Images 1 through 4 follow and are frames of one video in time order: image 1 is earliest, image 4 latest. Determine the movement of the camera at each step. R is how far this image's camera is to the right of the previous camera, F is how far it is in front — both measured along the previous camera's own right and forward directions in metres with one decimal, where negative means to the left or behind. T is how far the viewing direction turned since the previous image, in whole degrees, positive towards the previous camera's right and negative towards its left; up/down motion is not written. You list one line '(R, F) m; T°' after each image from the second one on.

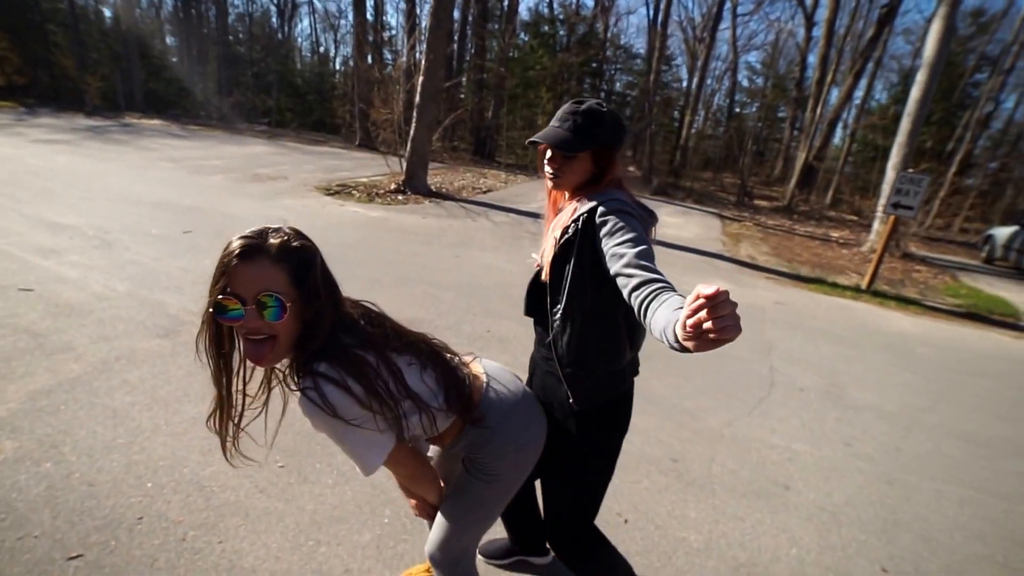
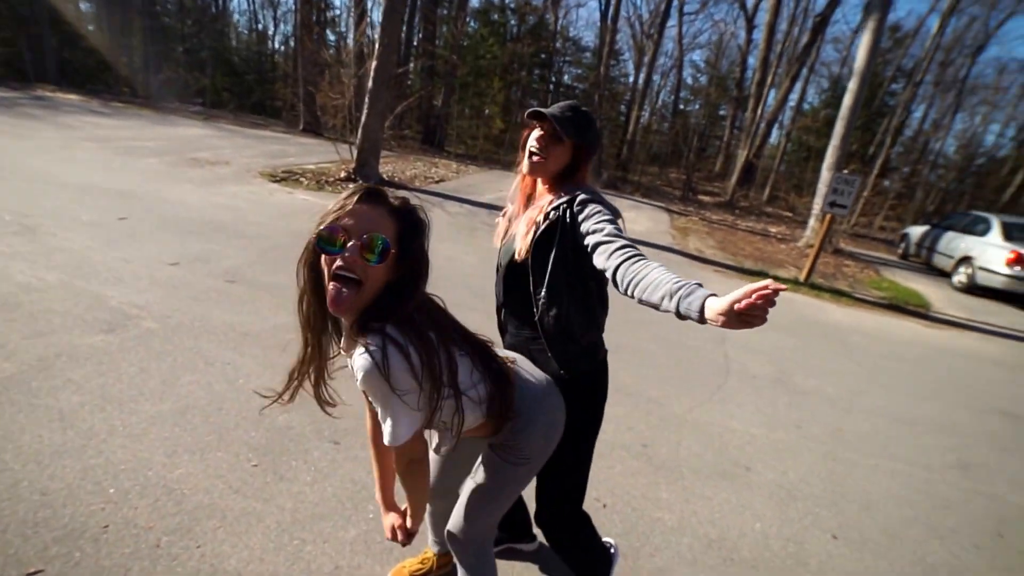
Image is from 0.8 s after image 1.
(-0.4, 0.0) m; +8°
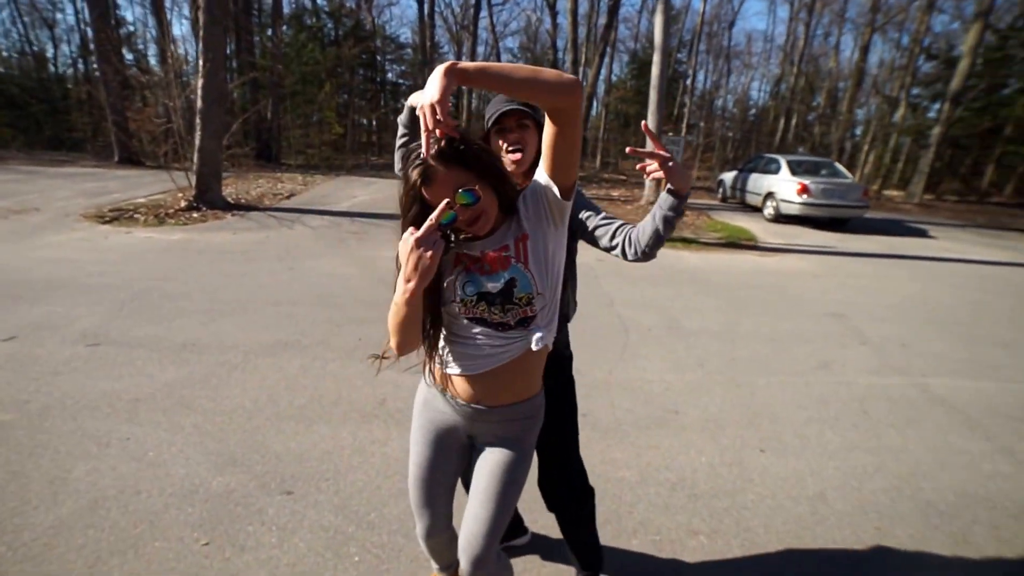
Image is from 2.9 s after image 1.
(-0.9, +0.2) m; +20°
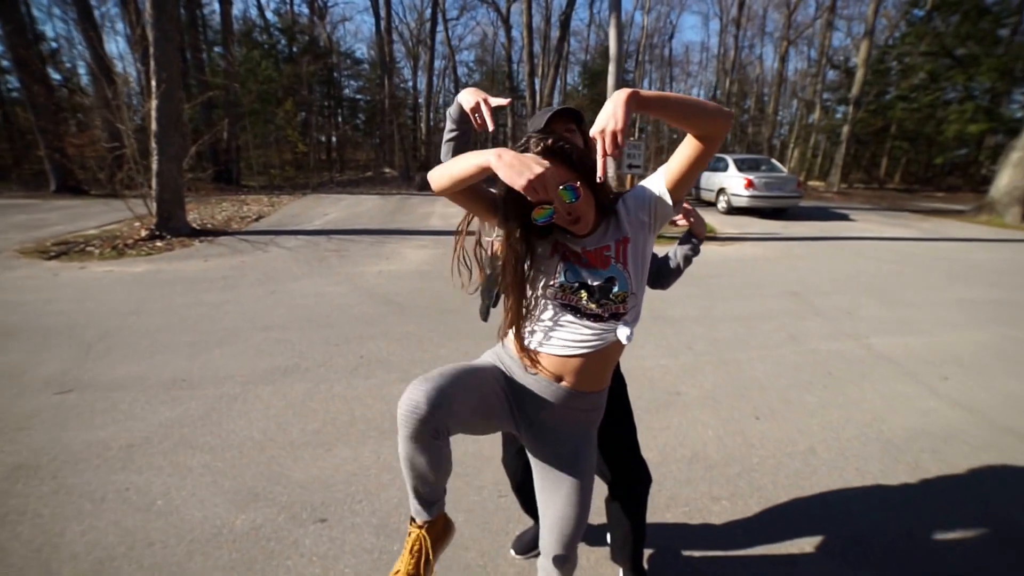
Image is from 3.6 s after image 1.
(-0.6, +0.1) m; +8°
